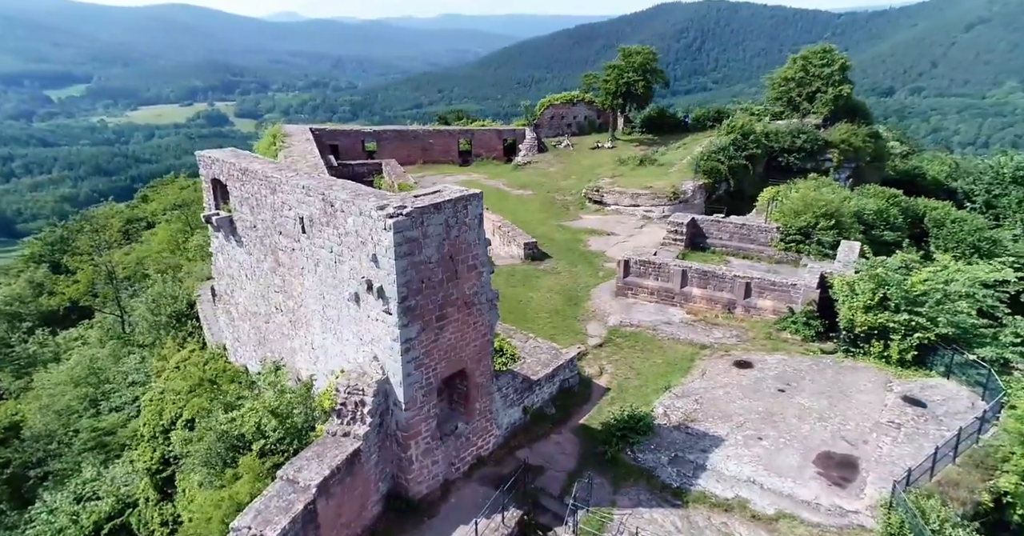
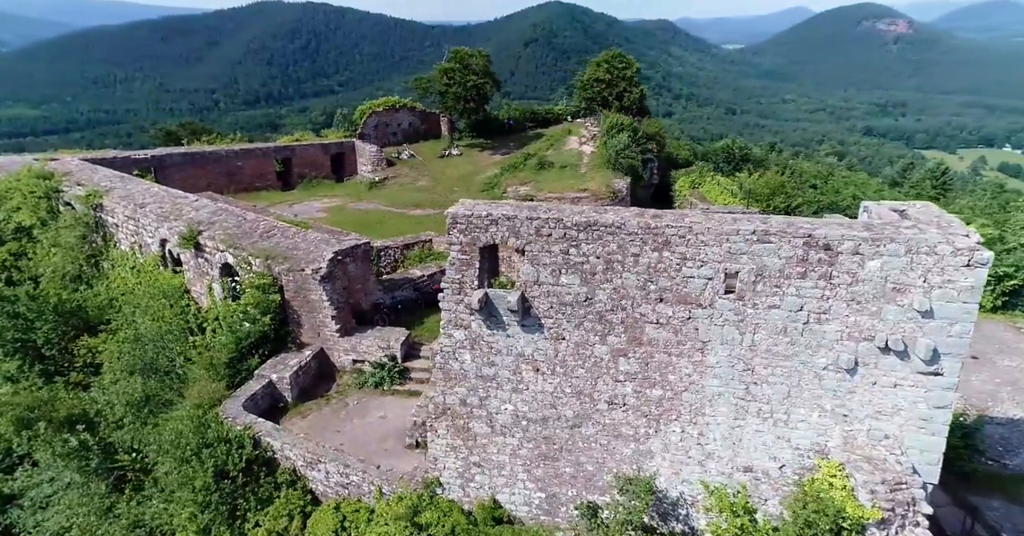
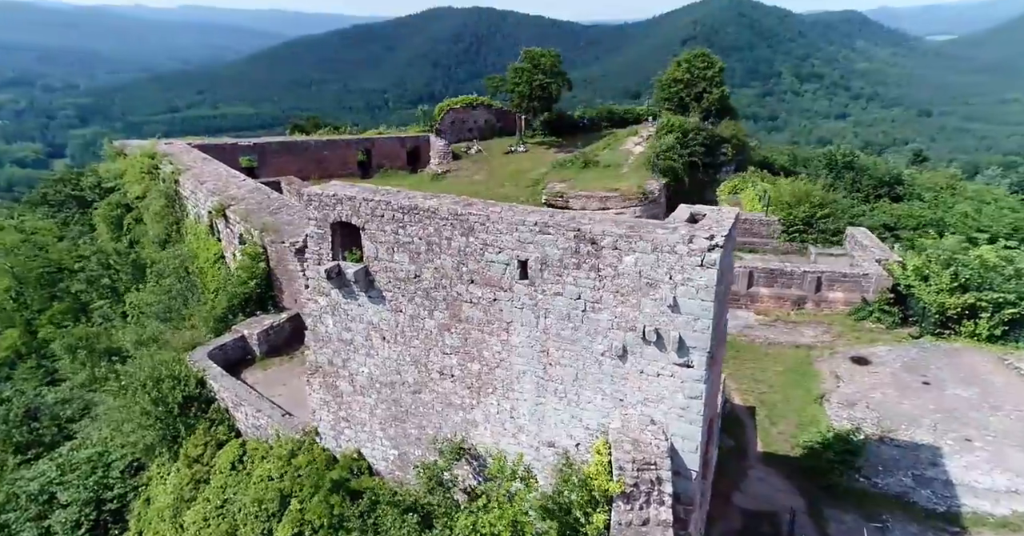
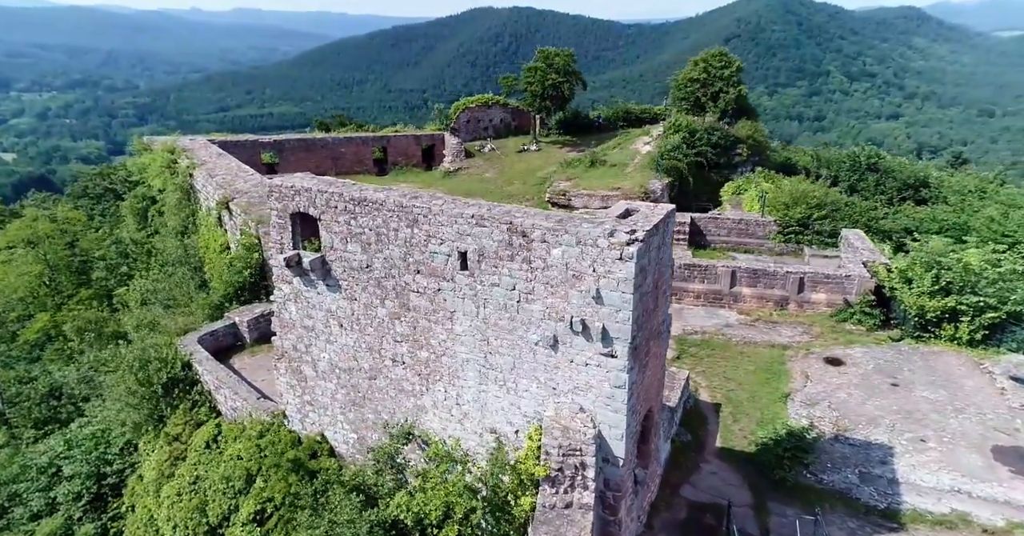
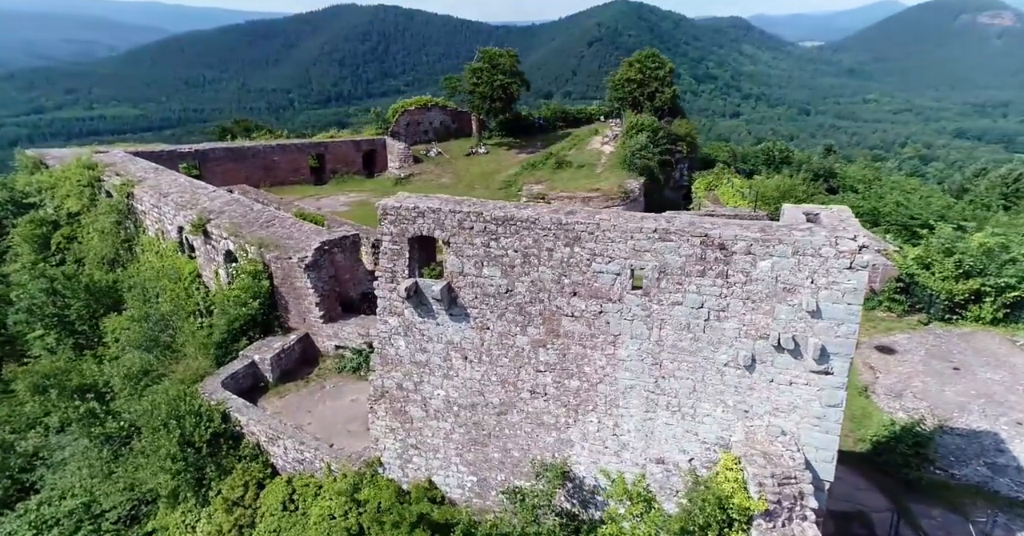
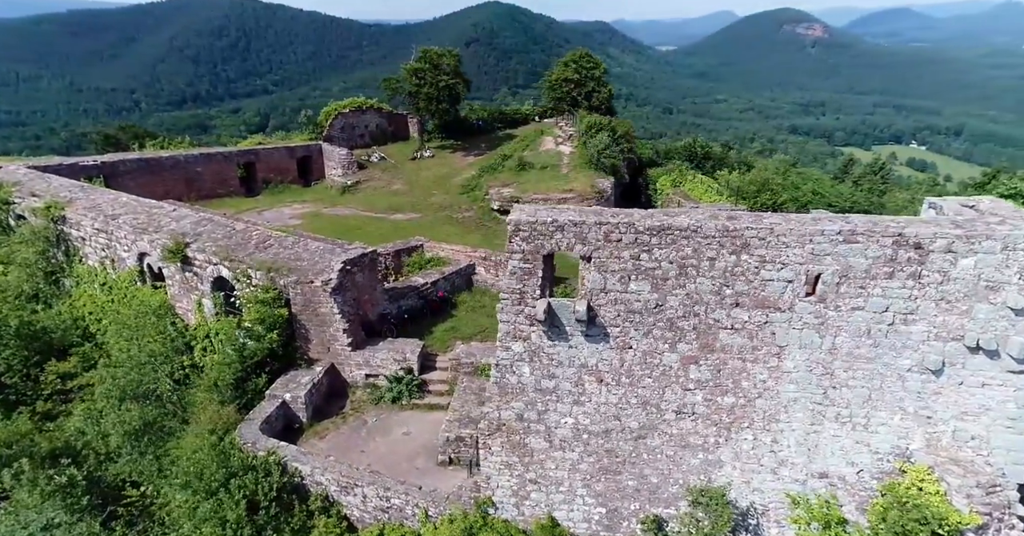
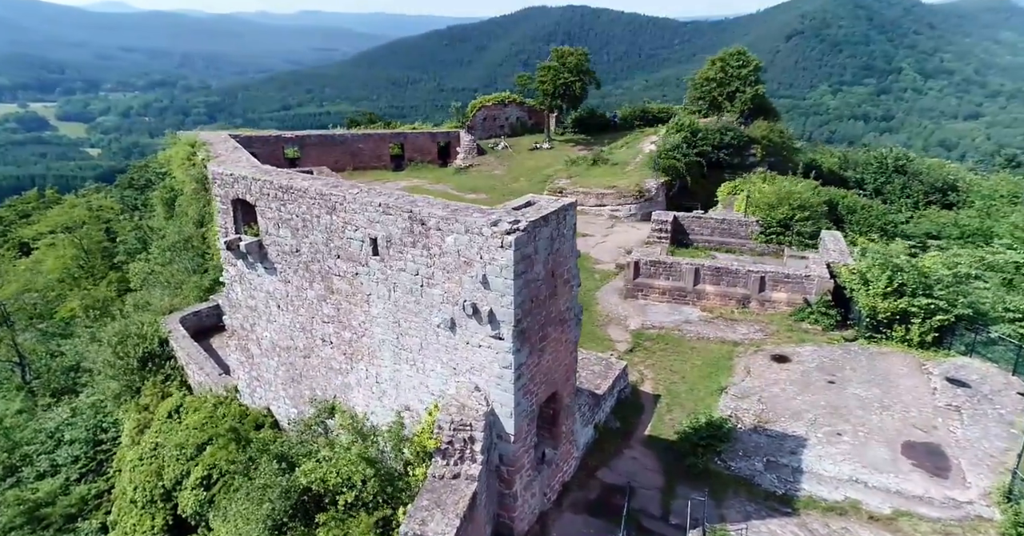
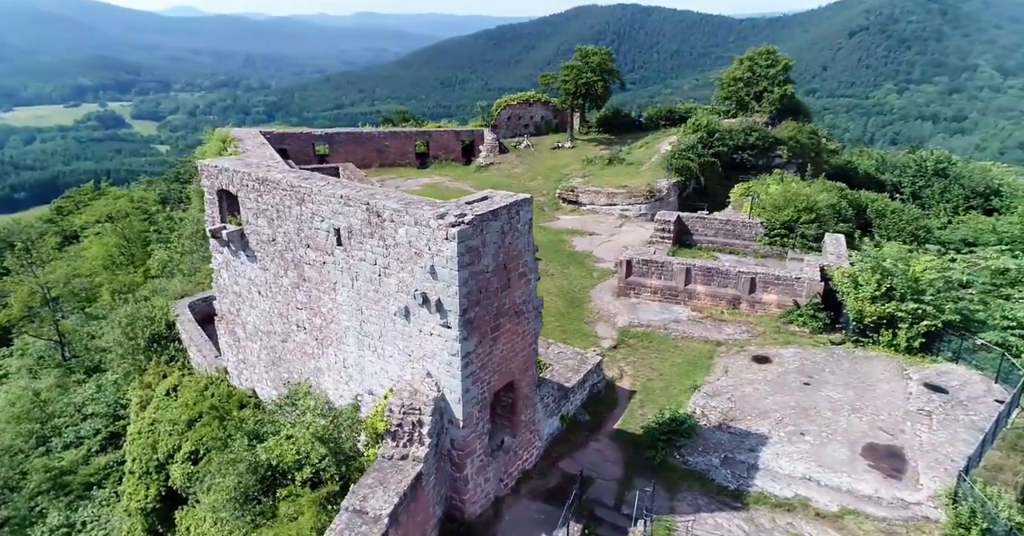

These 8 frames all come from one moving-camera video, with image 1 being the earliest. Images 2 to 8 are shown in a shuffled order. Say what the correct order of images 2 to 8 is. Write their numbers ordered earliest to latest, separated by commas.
8, 7, 4, 3, 5, 2, 6
